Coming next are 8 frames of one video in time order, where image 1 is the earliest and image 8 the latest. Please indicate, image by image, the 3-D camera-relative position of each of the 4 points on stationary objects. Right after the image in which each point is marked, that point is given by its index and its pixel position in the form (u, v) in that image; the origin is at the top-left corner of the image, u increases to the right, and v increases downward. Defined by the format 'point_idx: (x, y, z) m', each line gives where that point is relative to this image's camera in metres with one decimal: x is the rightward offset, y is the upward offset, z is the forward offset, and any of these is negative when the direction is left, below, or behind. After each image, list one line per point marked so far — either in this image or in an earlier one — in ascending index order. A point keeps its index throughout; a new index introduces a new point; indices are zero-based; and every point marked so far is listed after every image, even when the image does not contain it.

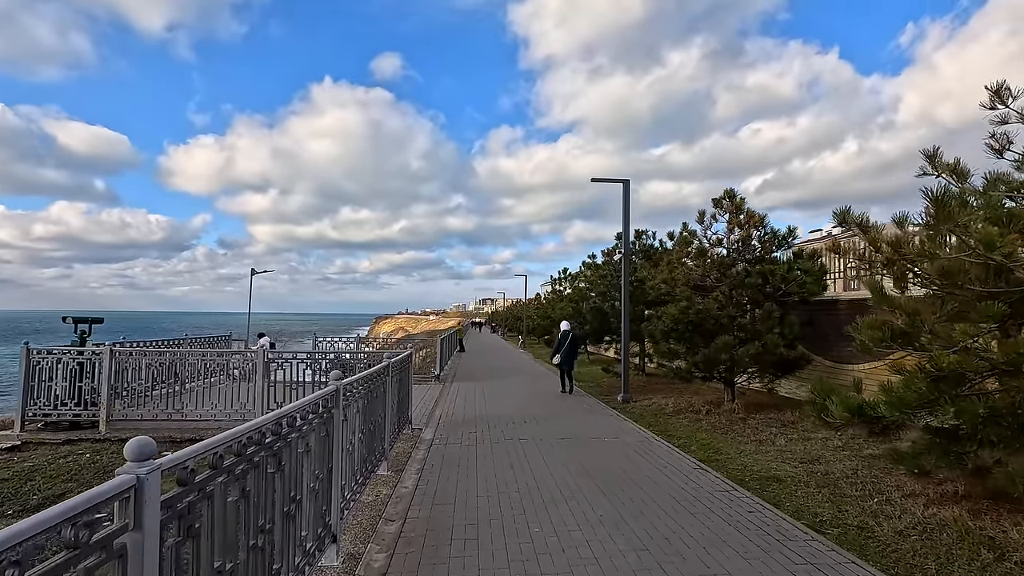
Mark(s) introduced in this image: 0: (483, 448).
0: (-0.4, -2.3, +7.5) m
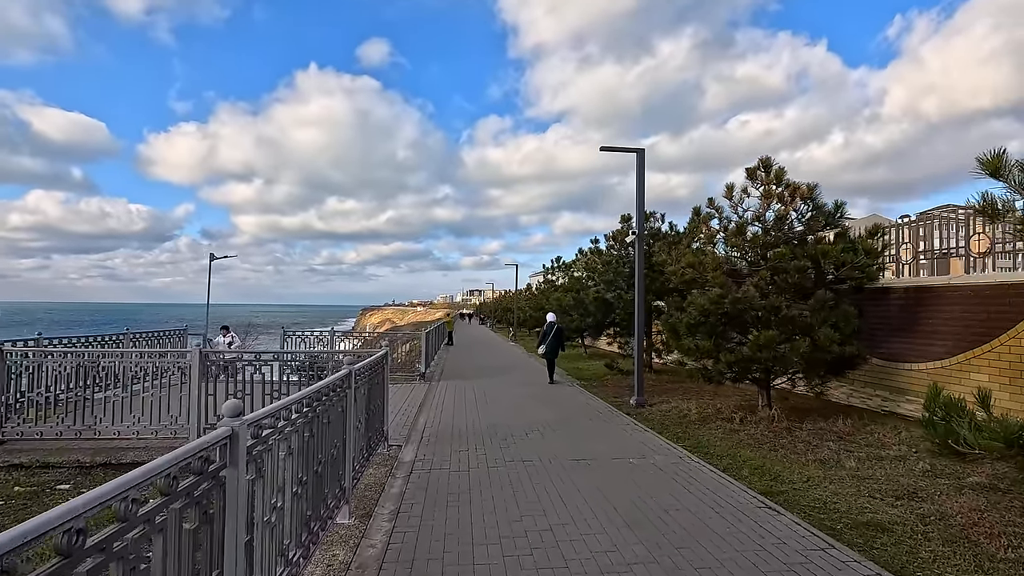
0: (-0.4, -2.1, +5.9) m
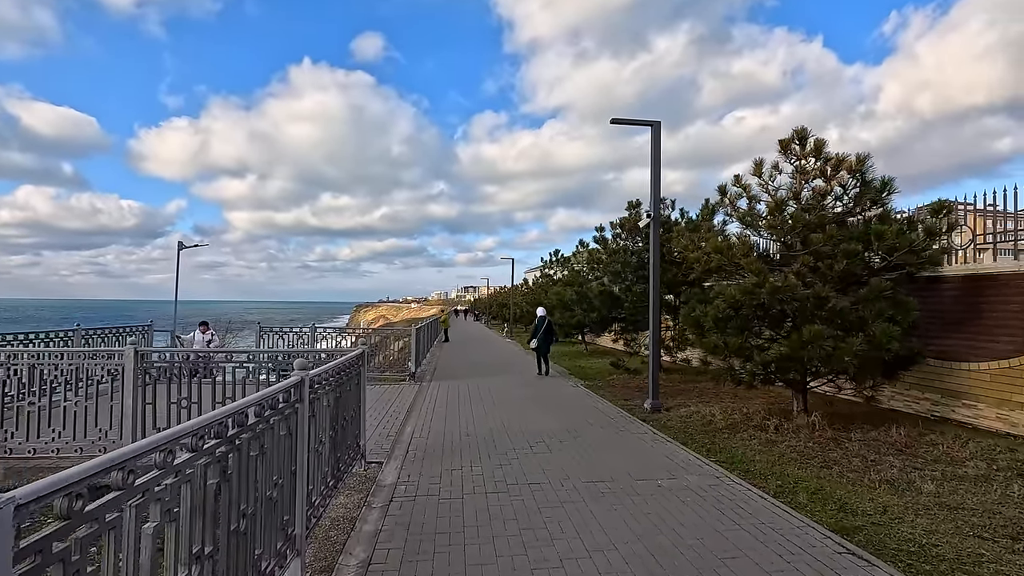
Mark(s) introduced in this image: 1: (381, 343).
0: (-0.3, -1.9, +4.7) m
1: (-3.2, -1.3, +13.6) m
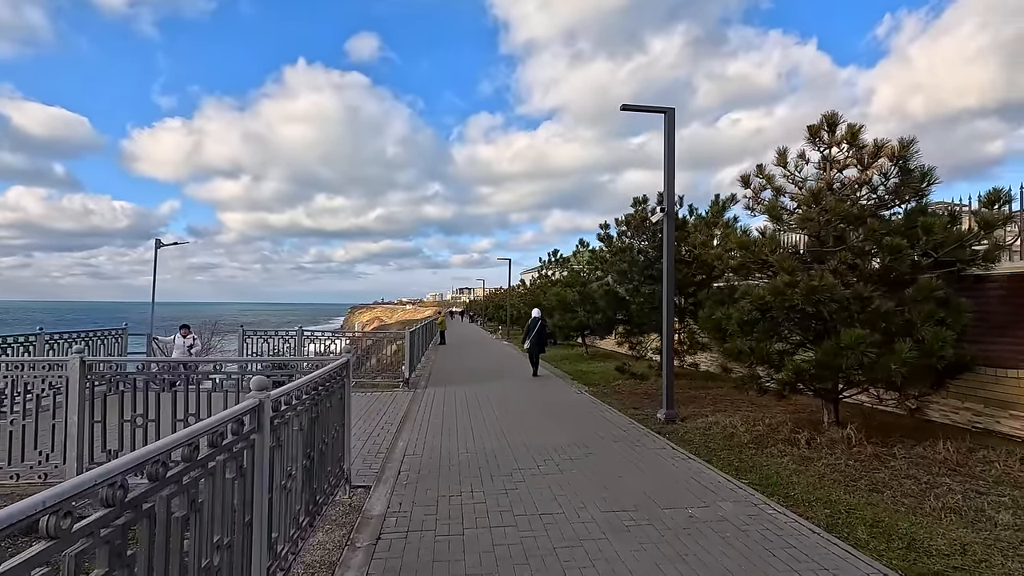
0: (-0.2, -1.9, +4.0) m
1: (-3.2, -1.3, +12.8) m
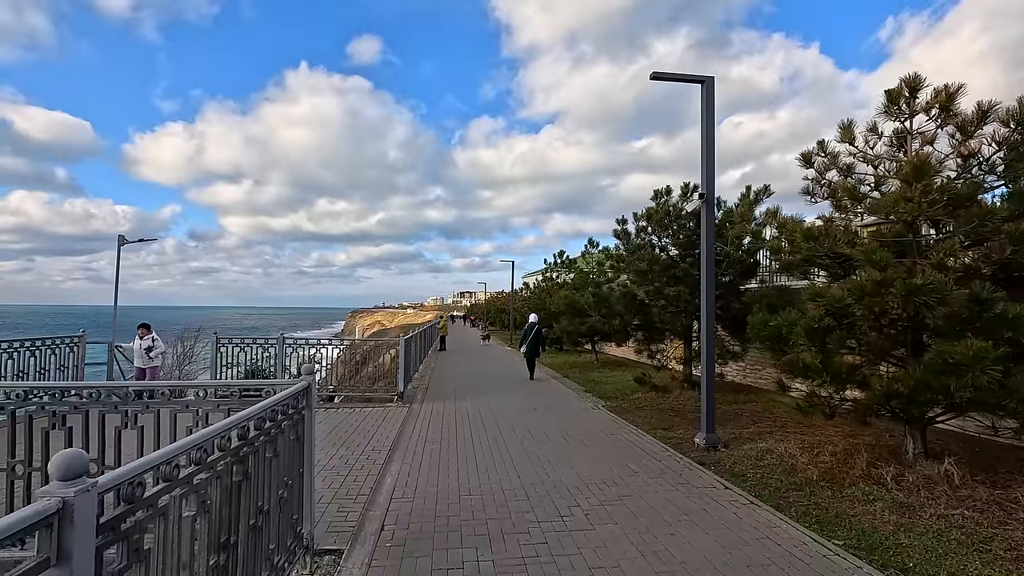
0: (-0.1, -1.9, +2.6) m
1: (-3.0, -1.4, +11.5) m
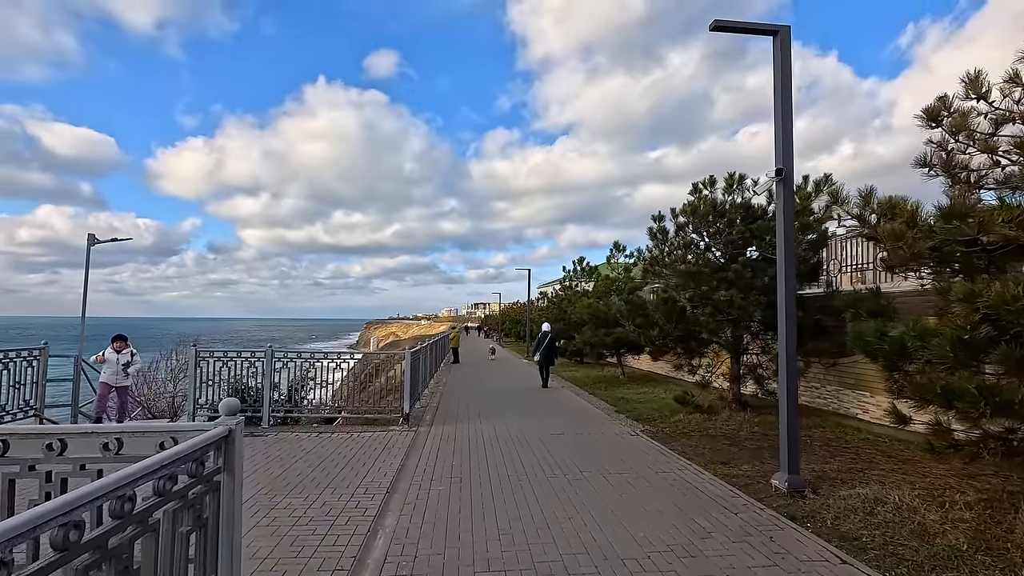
0: (+0.1, -1.8, +1.1) m
1: (-2.6, -1.5, +10.1) m
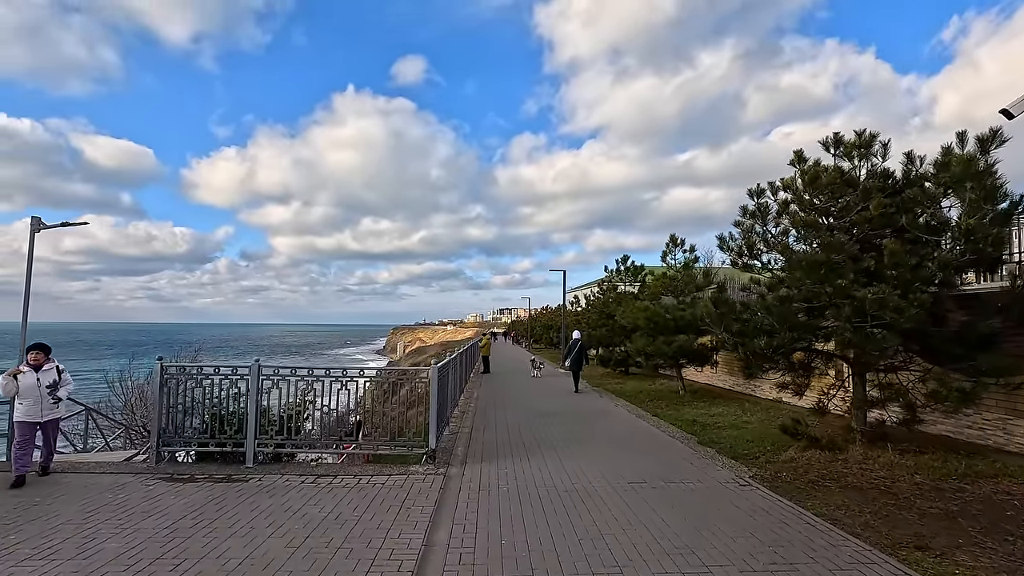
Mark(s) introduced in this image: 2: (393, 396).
0: (+0.5, -1.7, -1.2) m
1: (-1.8, -1.4, +7.9) m
2: (-2.0, -1.8, +7.7) m
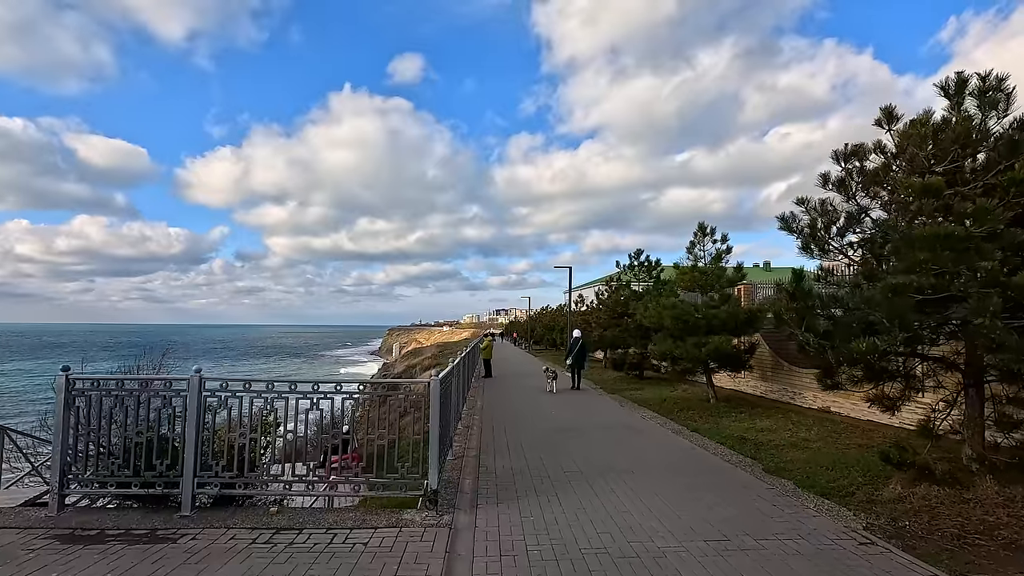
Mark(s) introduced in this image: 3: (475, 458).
0: (+0.8, -1.5, -3.0) m
1: (-1.5, -1.3, +6.1) m
2: (-1.7, -1.6, +5.9) m
3: (-0.5, -2.4, +7.4) m
